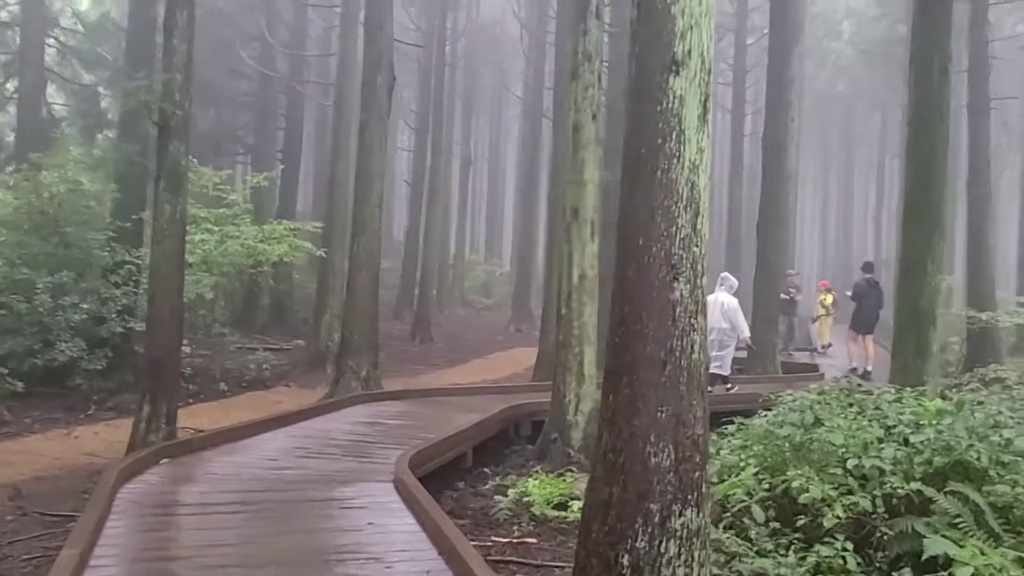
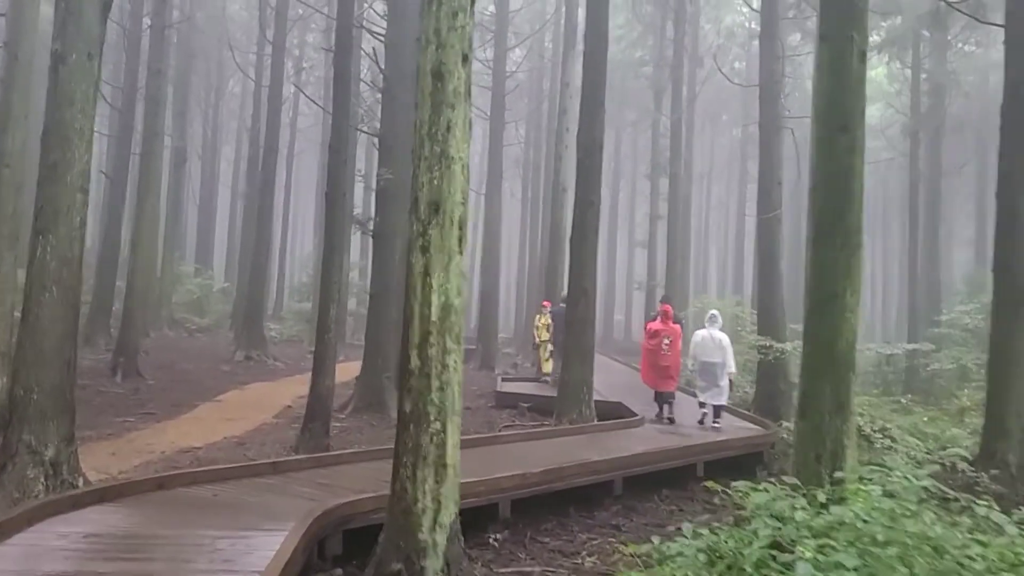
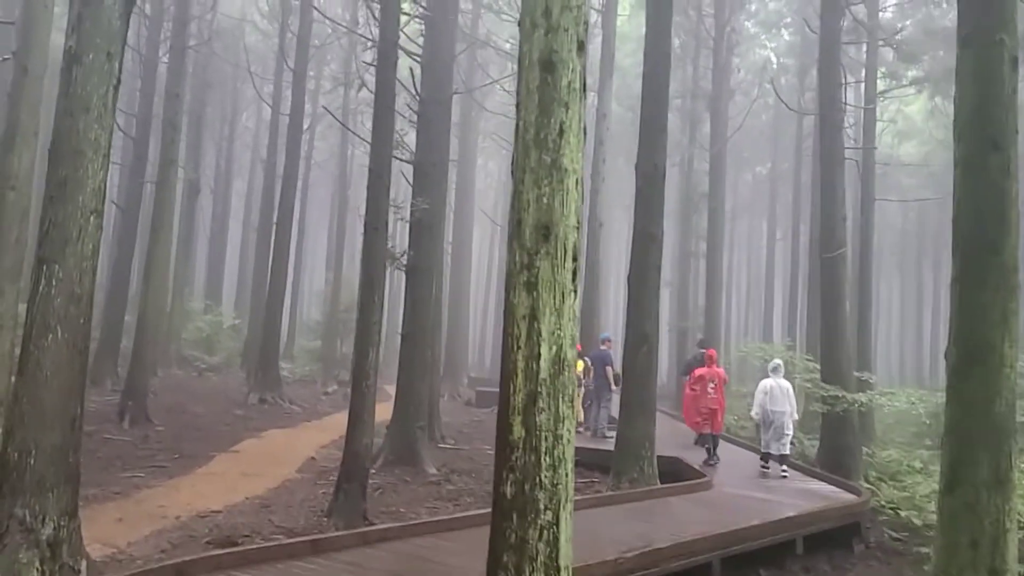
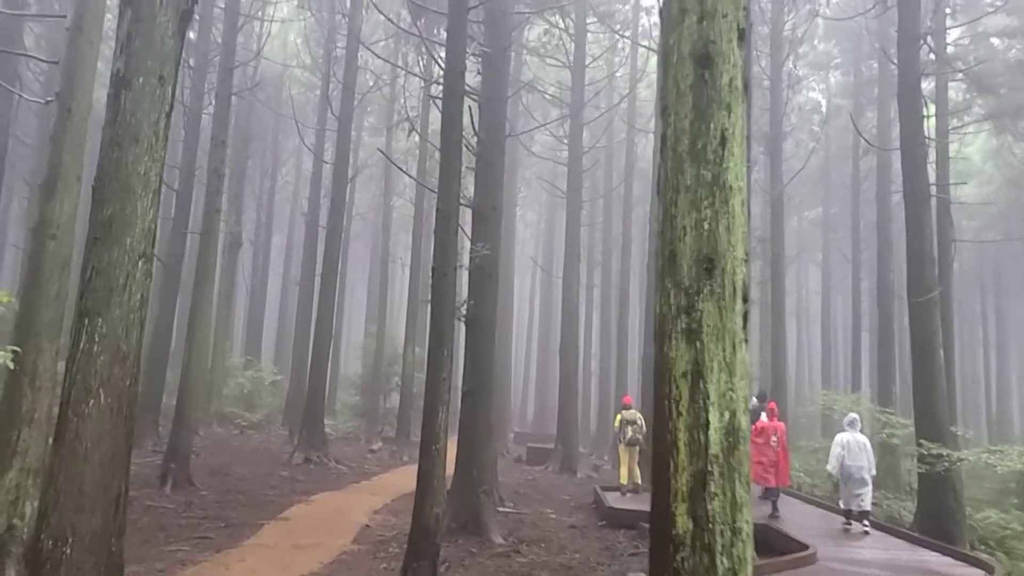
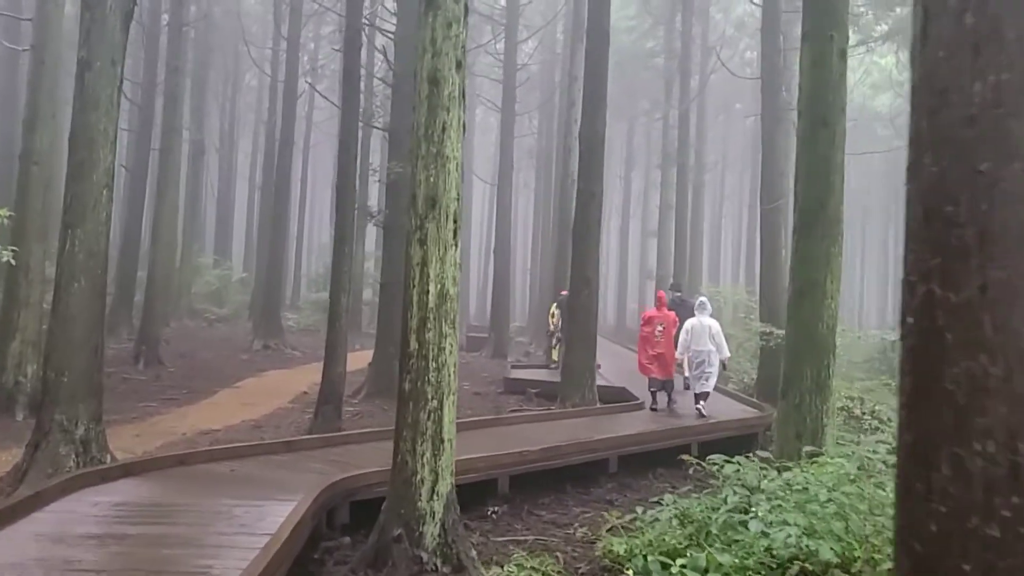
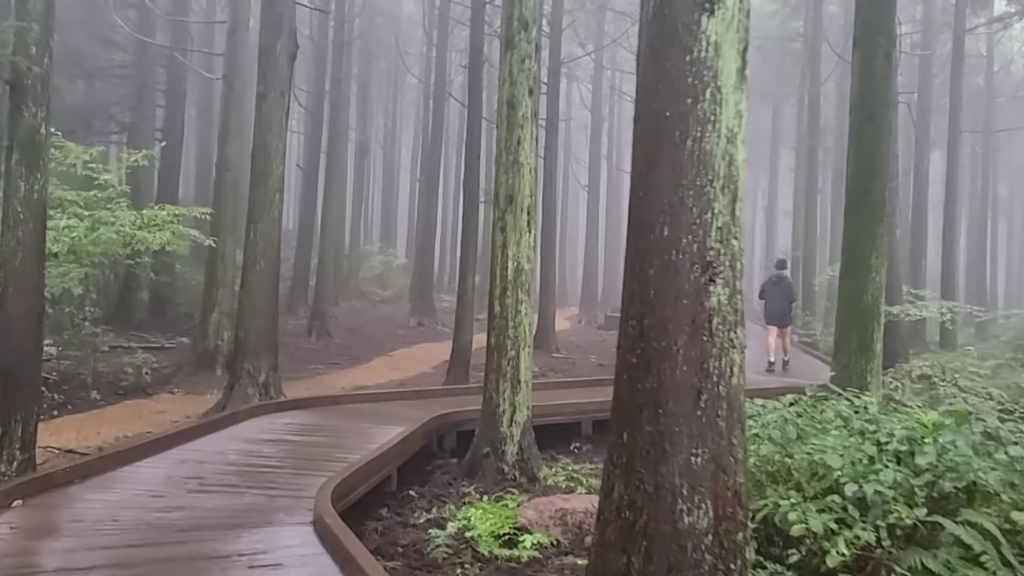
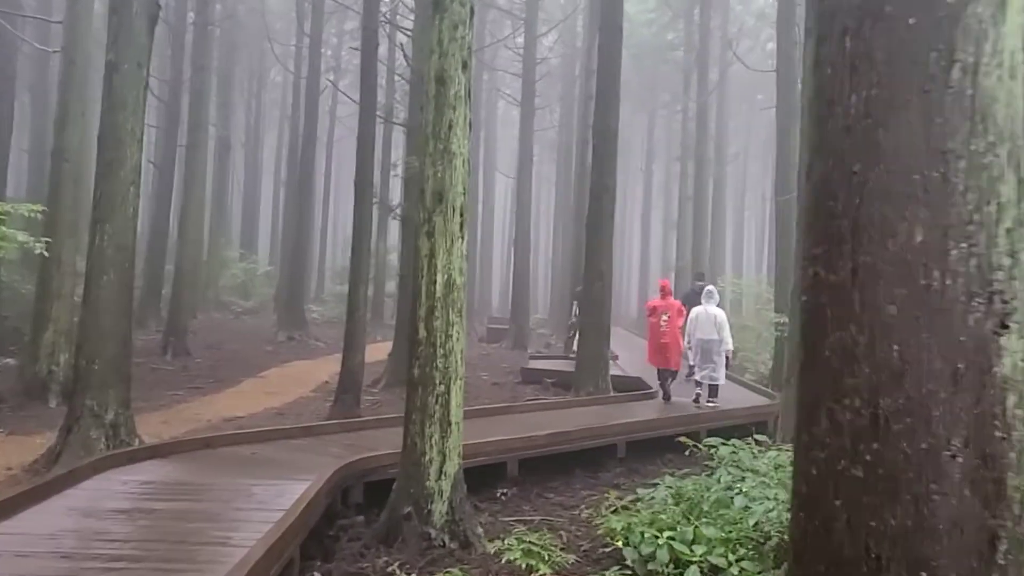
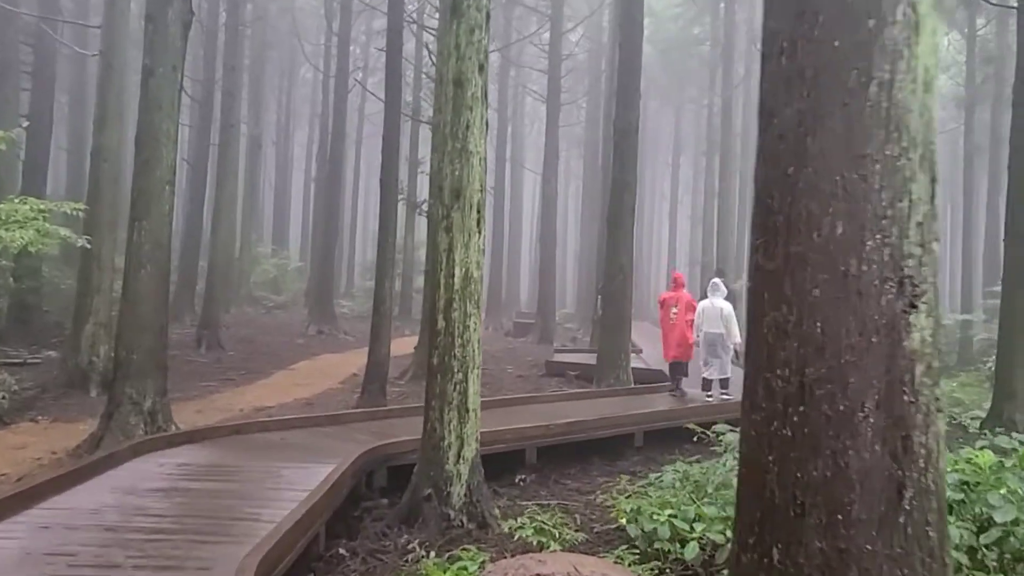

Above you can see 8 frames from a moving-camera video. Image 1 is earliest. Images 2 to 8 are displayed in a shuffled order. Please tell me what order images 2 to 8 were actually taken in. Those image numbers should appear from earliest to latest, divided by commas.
6, 8, 7, 5, 2, 3, 4
